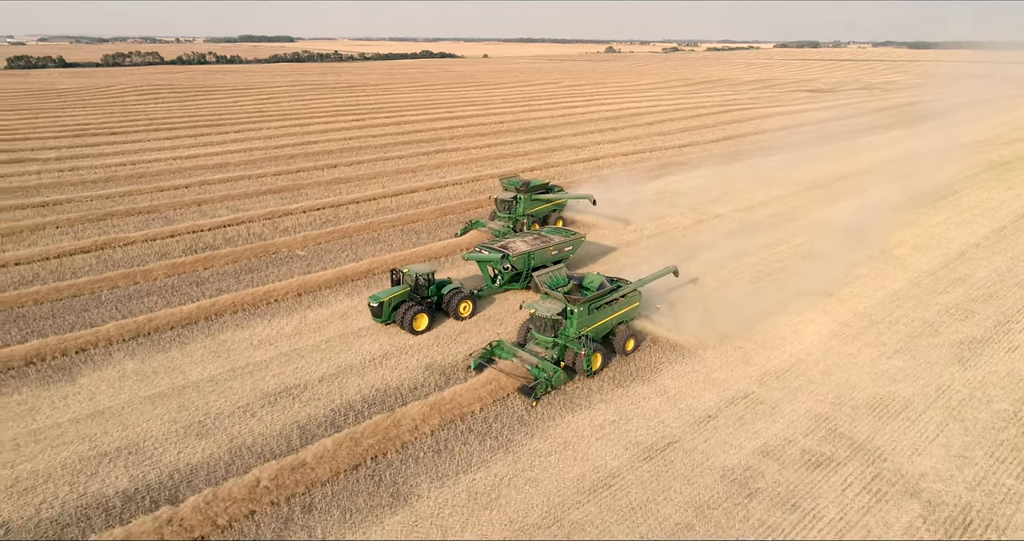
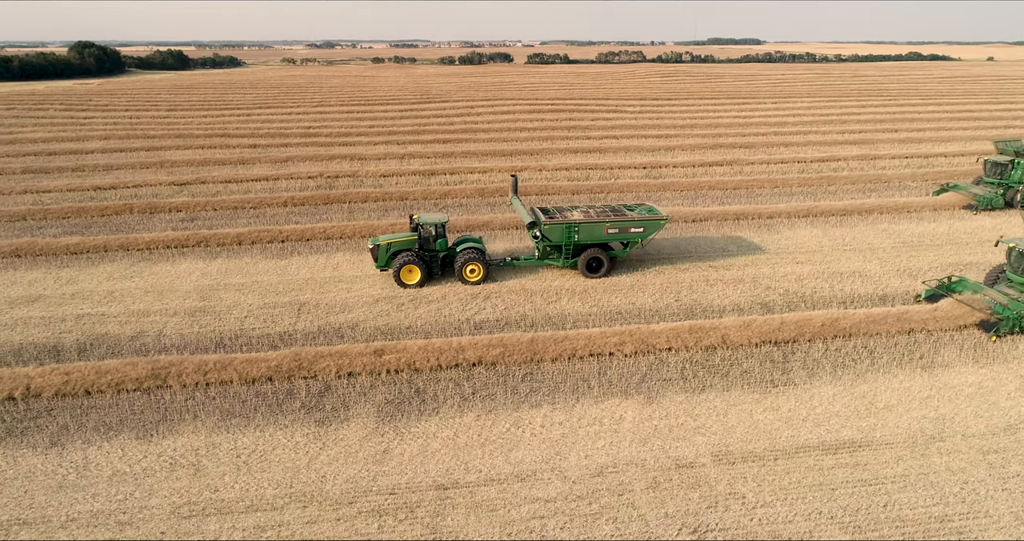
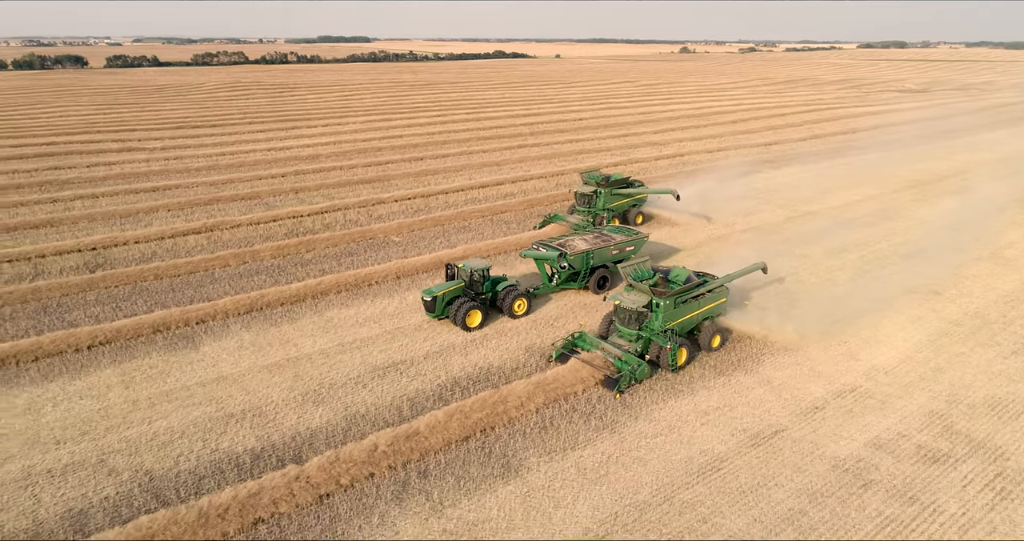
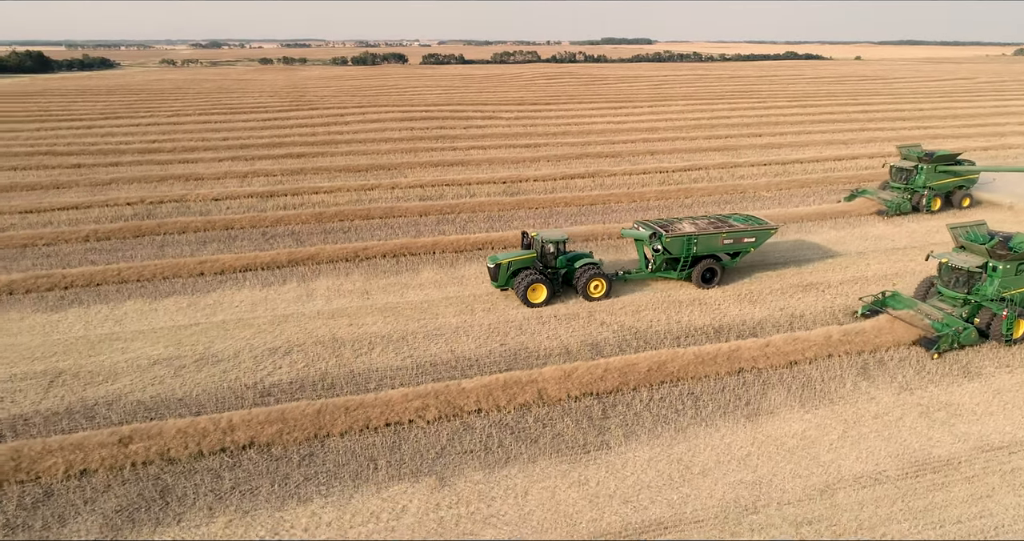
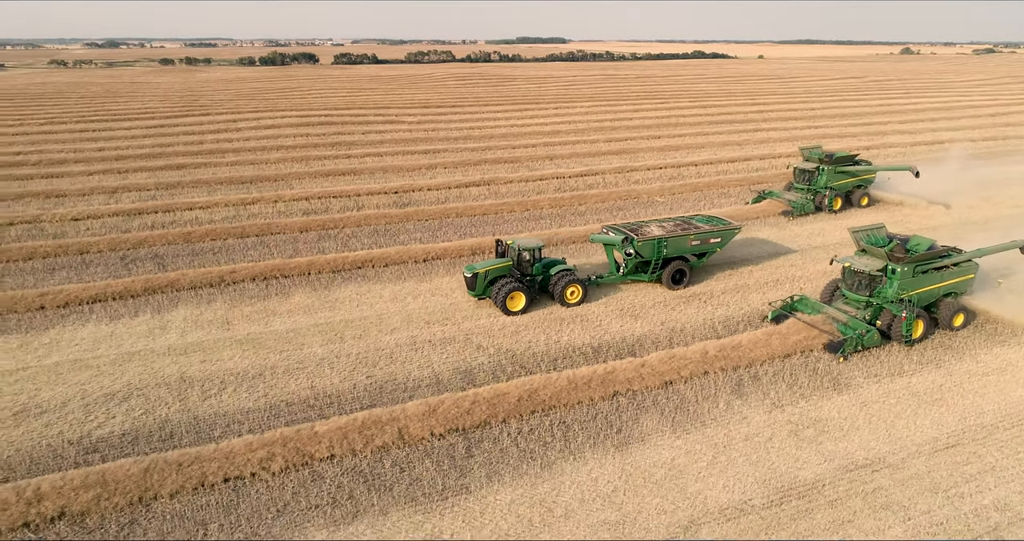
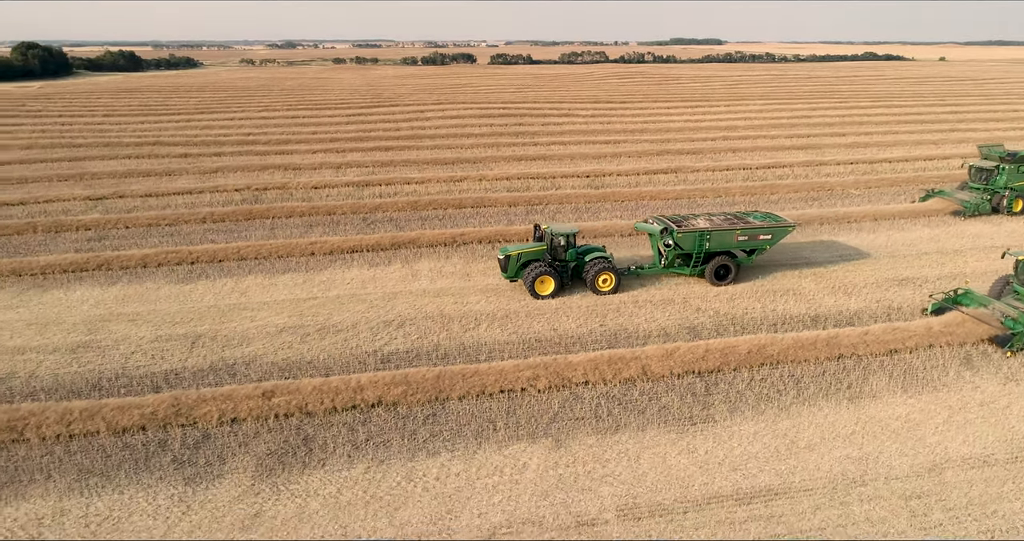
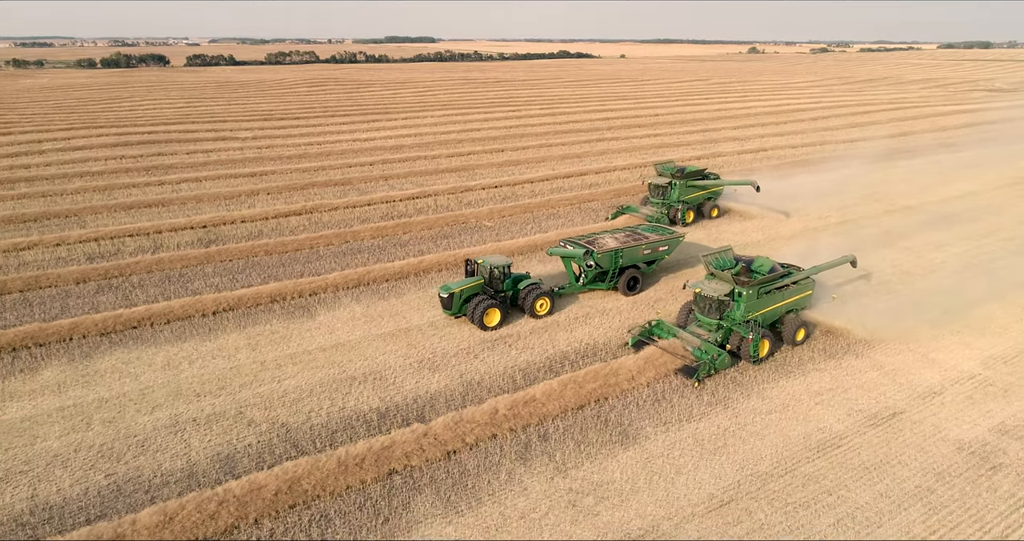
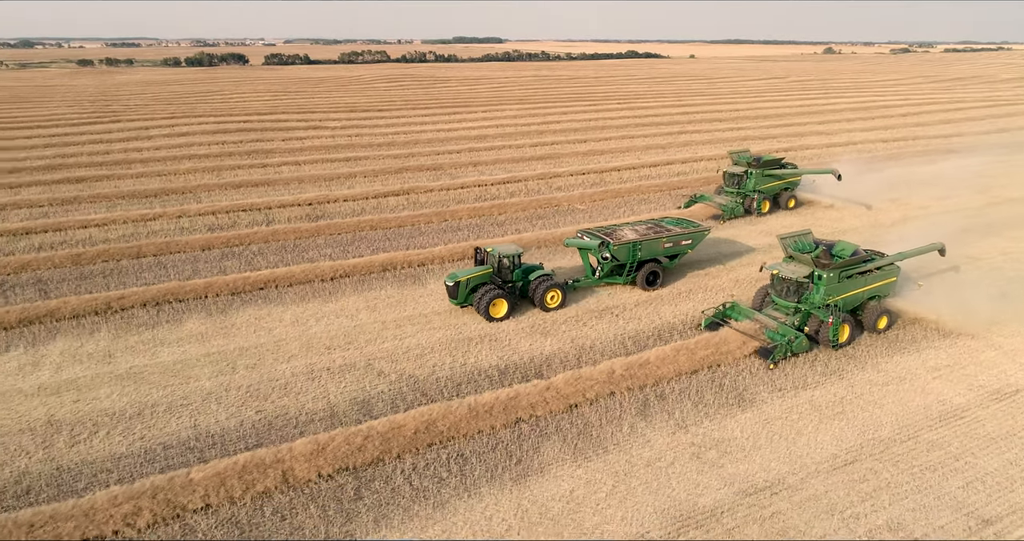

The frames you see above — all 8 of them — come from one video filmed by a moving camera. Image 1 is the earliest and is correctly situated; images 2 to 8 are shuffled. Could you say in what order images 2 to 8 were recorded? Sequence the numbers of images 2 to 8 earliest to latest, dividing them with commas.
3, 7, 8, 5, 4, 6, 2
